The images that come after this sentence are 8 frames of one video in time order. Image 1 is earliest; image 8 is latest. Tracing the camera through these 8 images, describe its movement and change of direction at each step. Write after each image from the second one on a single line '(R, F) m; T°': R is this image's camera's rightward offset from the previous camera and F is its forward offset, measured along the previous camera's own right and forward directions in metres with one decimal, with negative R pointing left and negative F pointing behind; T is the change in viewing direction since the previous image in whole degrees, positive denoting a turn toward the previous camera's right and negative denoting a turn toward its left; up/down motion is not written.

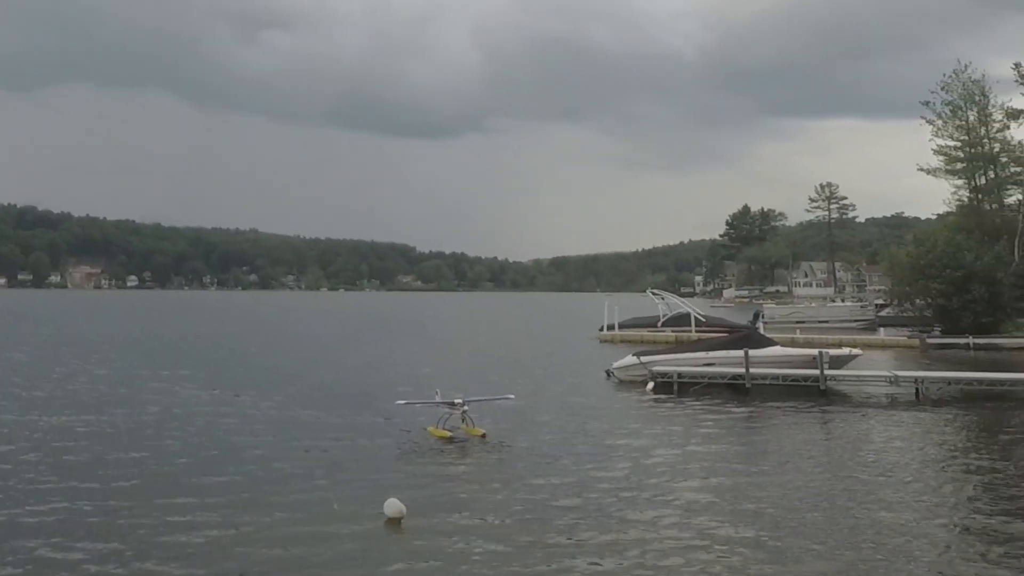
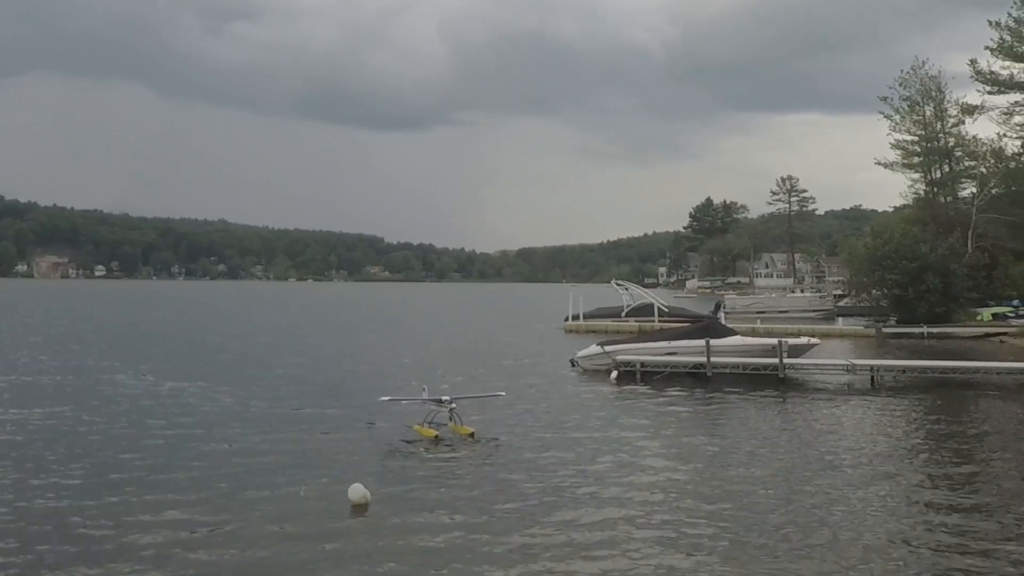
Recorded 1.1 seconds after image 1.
(+0.3, -0.3) m; +2°
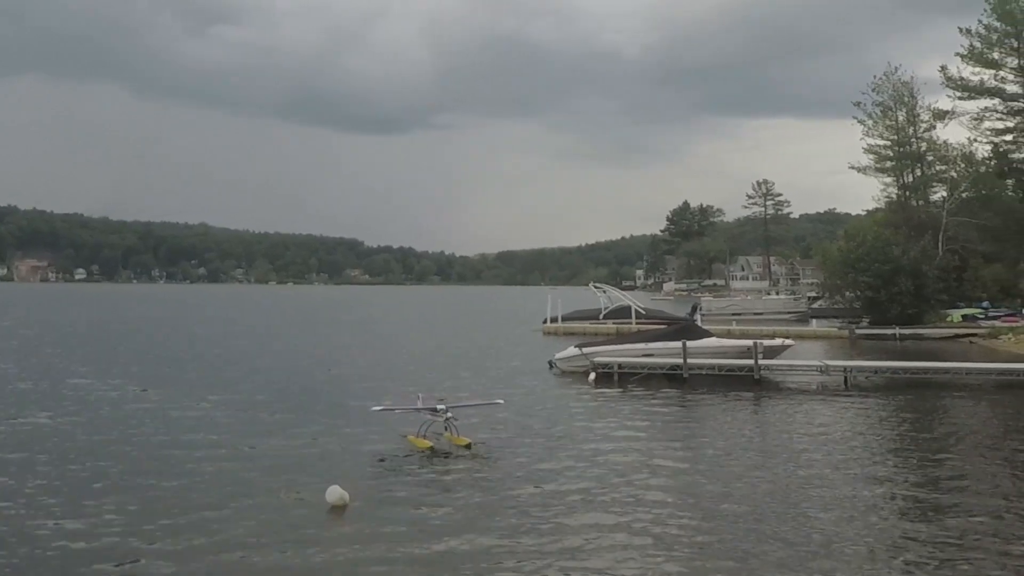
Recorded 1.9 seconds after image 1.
(+0.2, -0.2) m; +1°
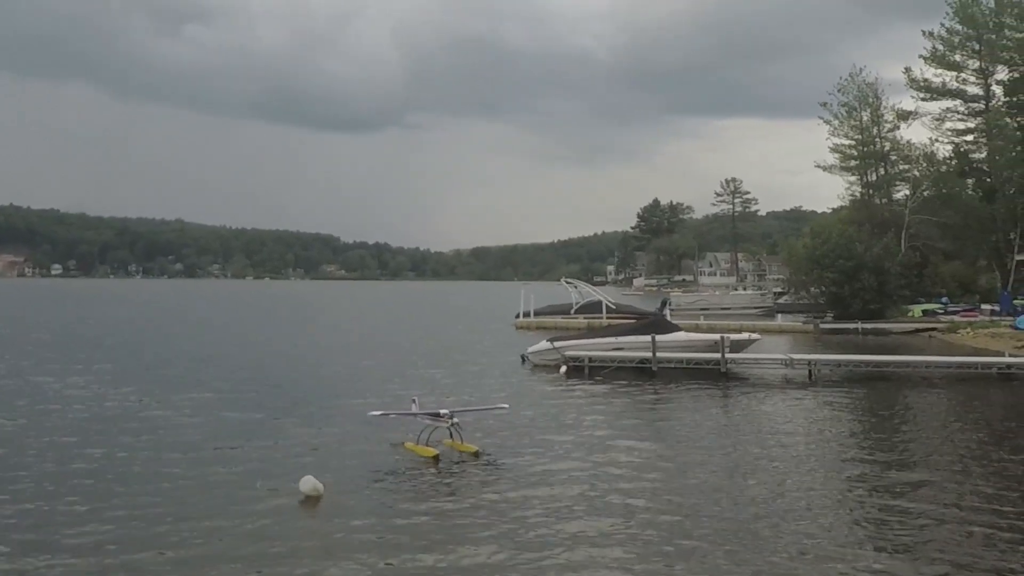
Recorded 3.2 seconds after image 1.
(+0.3, -0.5) m; +1°
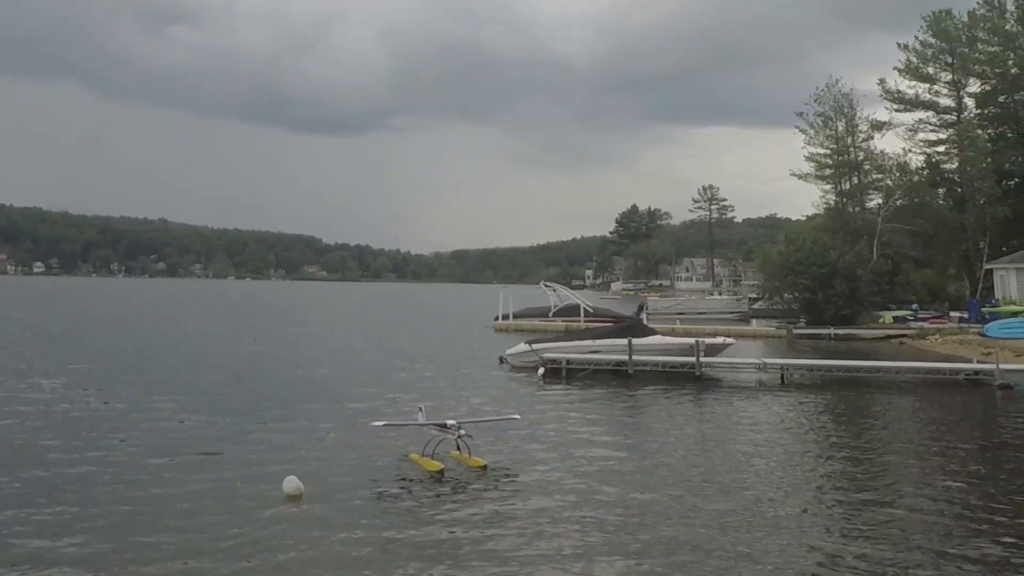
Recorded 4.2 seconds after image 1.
(+0.2, -0.3) m; +1°
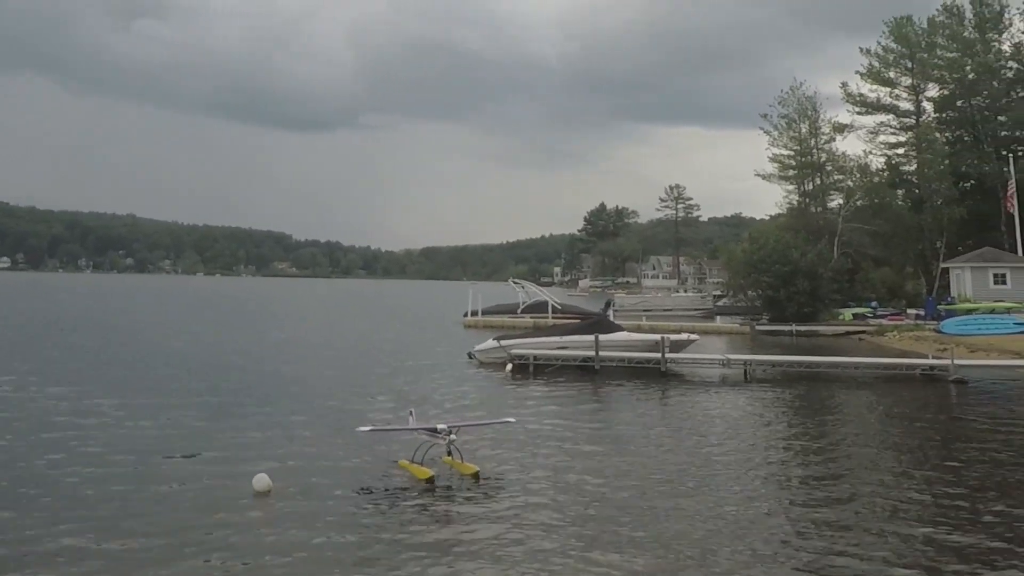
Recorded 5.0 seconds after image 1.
(+0.2, -0.3) m; +2°
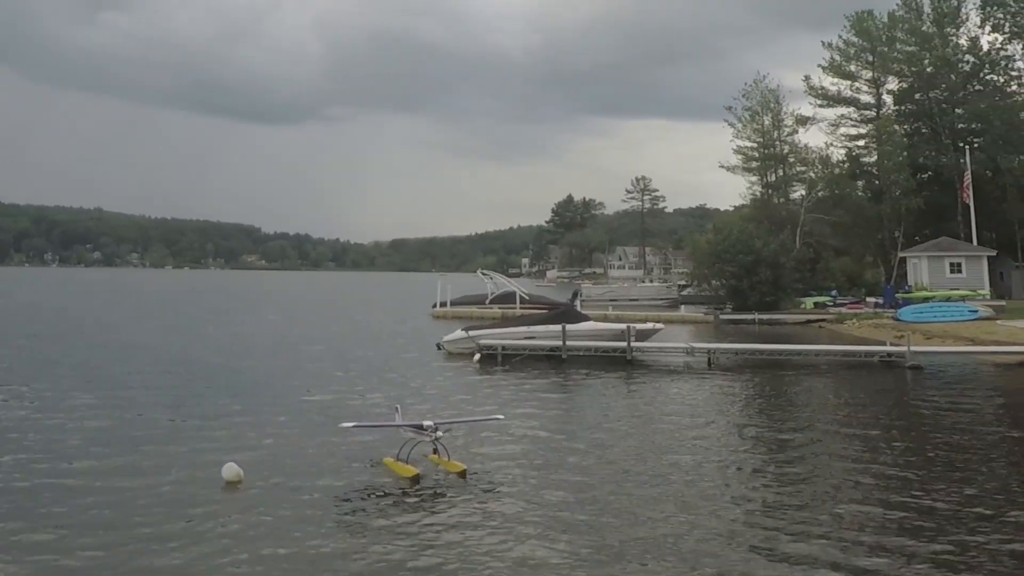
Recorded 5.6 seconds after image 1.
(+0.3, -0.3) m; +2°
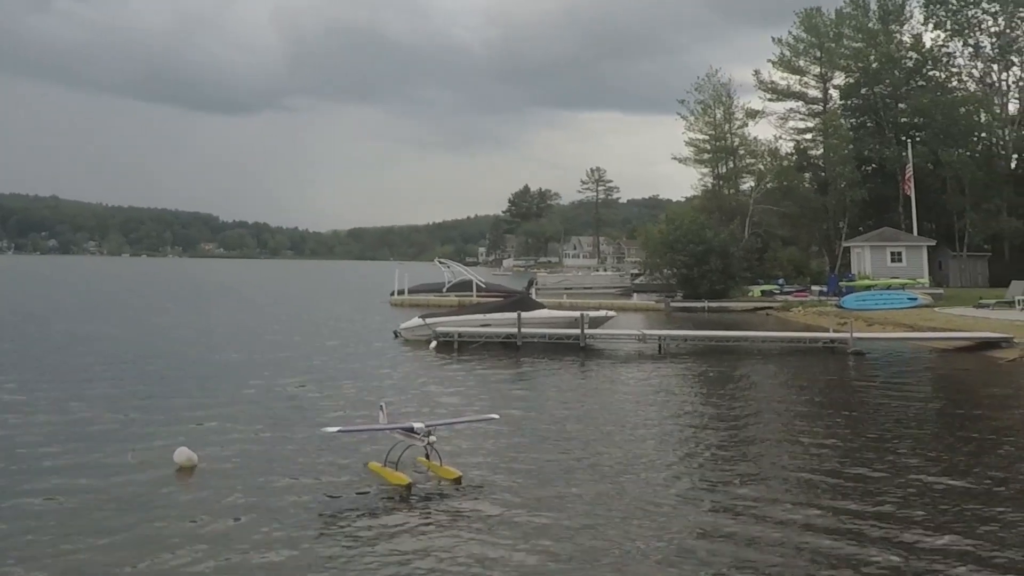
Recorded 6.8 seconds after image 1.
(+0.4, -0.6) m; +2°
